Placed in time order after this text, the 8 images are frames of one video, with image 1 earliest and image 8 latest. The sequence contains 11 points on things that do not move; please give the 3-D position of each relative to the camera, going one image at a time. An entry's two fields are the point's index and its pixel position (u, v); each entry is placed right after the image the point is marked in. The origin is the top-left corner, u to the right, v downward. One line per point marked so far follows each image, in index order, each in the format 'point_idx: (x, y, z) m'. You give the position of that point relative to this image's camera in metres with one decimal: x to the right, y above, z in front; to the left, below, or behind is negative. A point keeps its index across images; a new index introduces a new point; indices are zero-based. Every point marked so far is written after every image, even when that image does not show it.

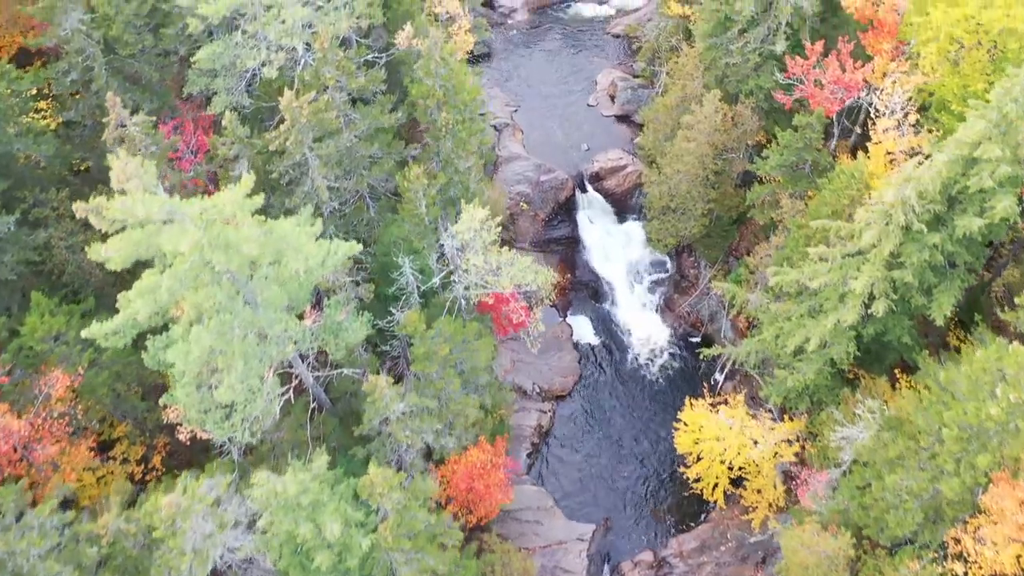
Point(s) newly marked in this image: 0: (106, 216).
0: (-7.8, +1.4, +12.4) m
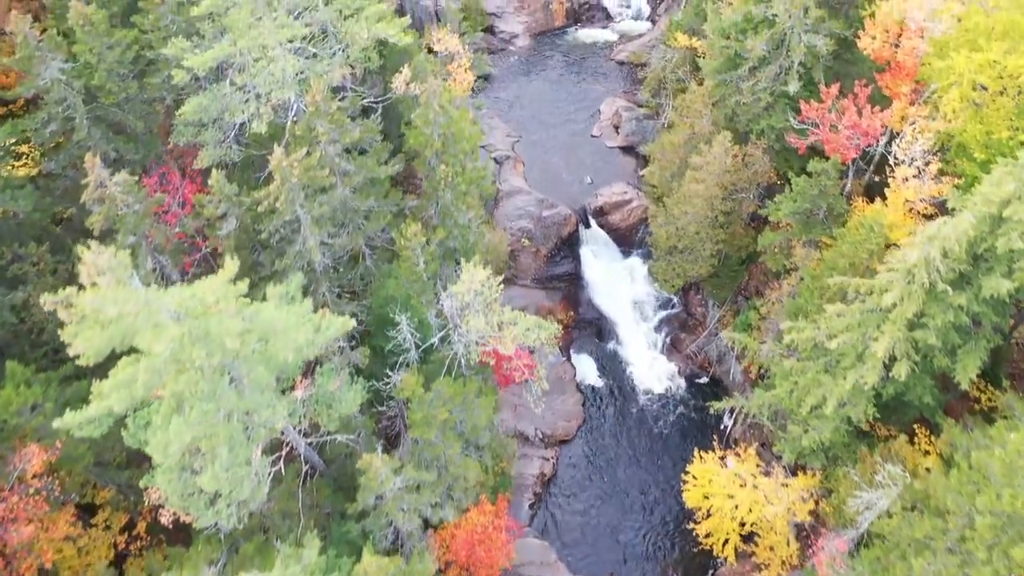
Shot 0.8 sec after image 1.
0: (-7.8, -0.4, +11.4) m
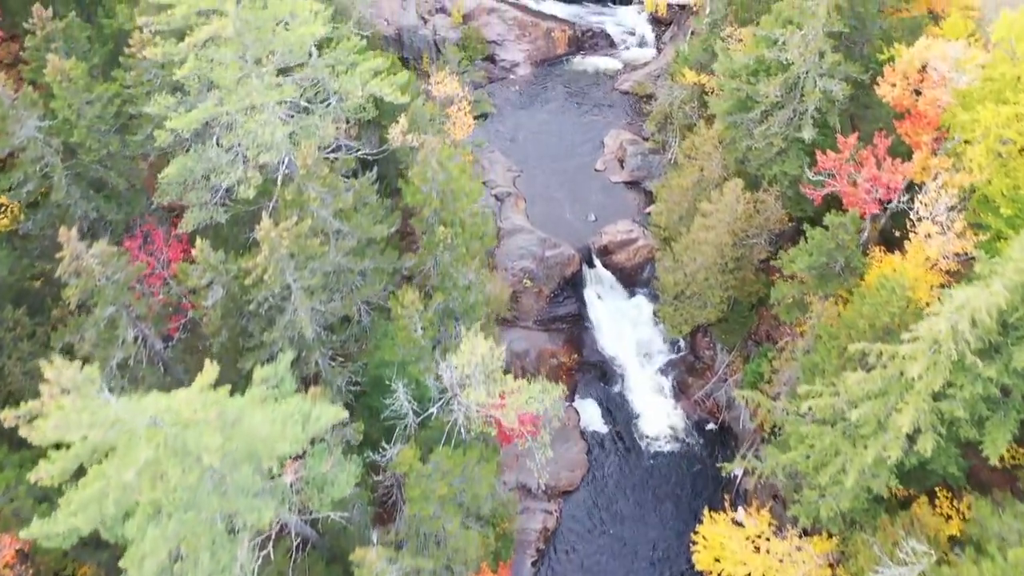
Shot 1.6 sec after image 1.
0: (-7.7, -2.3, +10.4) m
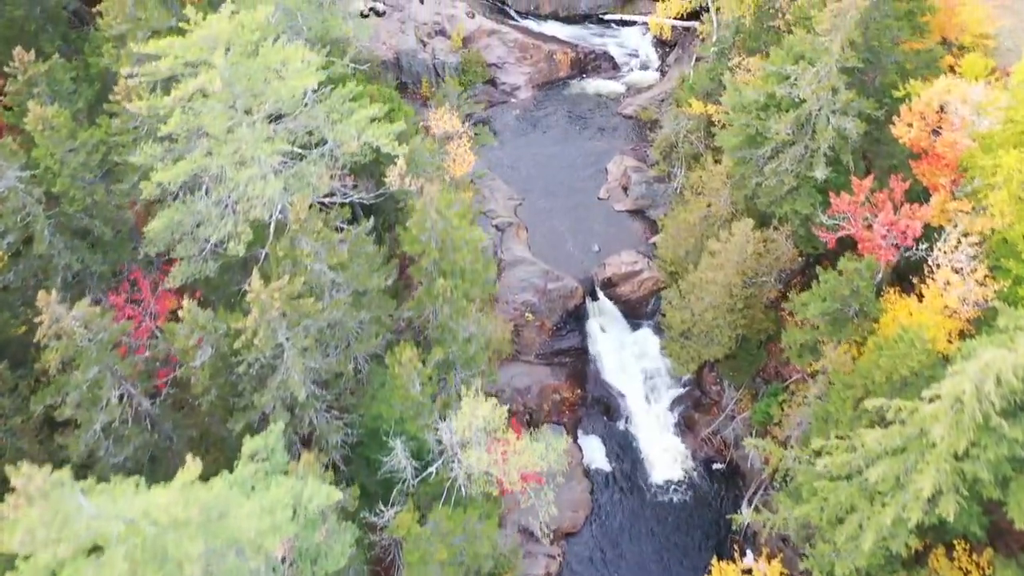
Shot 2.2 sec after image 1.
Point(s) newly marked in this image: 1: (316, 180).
0: (-7.6, -3.8, +9.6) m
1: (-5.0, +2.8, +16.3) m
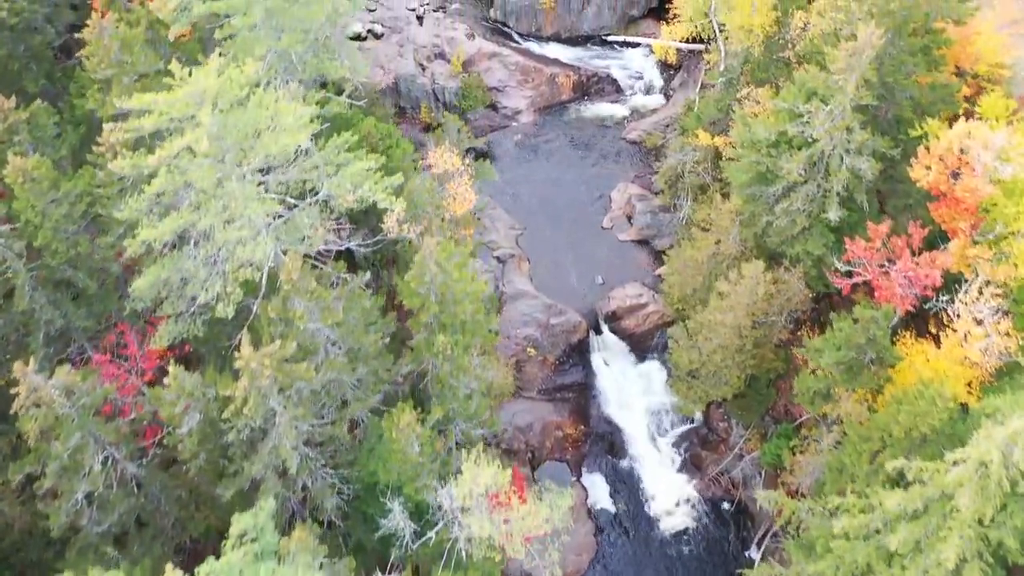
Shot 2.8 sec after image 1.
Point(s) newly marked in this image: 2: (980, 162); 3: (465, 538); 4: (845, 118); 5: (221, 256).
0: (-7.5, -5.2, +8.8) m
1: (-4.9, +1.3, +15.5) m
2: (+13.1, +3.5, +18.0) m
3: (-1.2, -6.5, +16.5) m
4: (+10.2, +5.3, +19.7) m
5: (-6.8, +0.8, +15.0) m
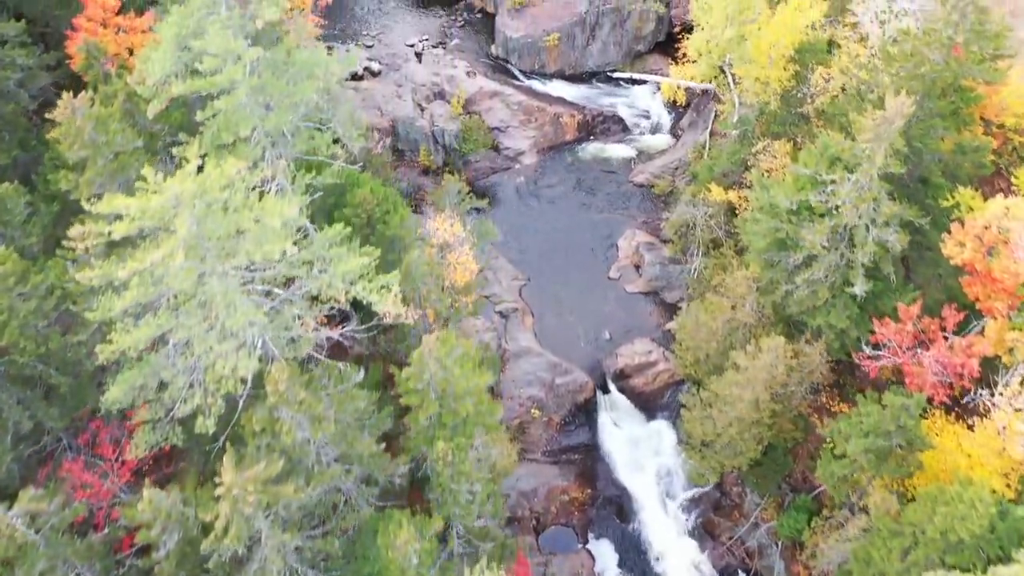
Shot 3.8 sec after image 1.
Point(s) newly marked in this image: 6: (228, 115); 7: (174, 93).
0: (-7.4, -7.6, +7.5) m
1: (-4.7, -1.0, +14.3) m
2: (+13.2, +1.2, +16.7) m
3: (-1.1, -8.9, +15.2) m
4: (+10.4, +2.9, +18.5) m
5: (-6.7, -1.6, +13.7) m
6: (-6.8, +4.2, +15.4) m
7: (-8.0, +4.6, +15.1) m
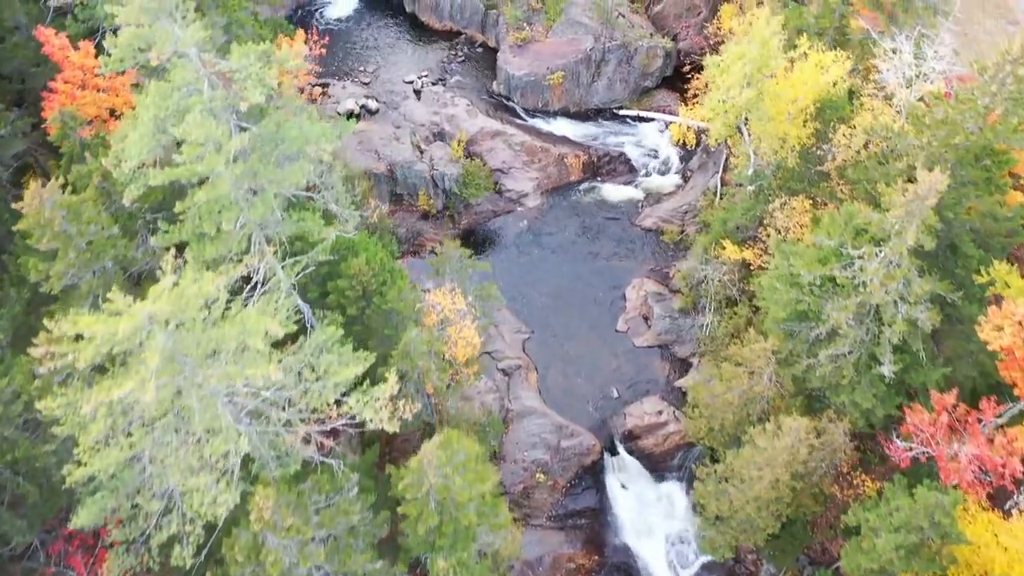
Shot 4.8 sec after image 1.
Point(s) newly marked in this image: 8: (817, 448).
0: (-7.2, -9.9, +6.3) m
1: (-4.6, -3.3, +13.1) m
2: (+13.4, -1.1, +15.5) m
3: (-0.9, -11.2, +14.0) m
4: (+10.5, +0.6, +17.3) m
5: (-6.5, -3.9, +12.5) m
6: (-6.7, +1.9, +14.2) m
7: (-7.8, +2.3, +13.9) m
8: (+9.3, -4.9, +19.5) m
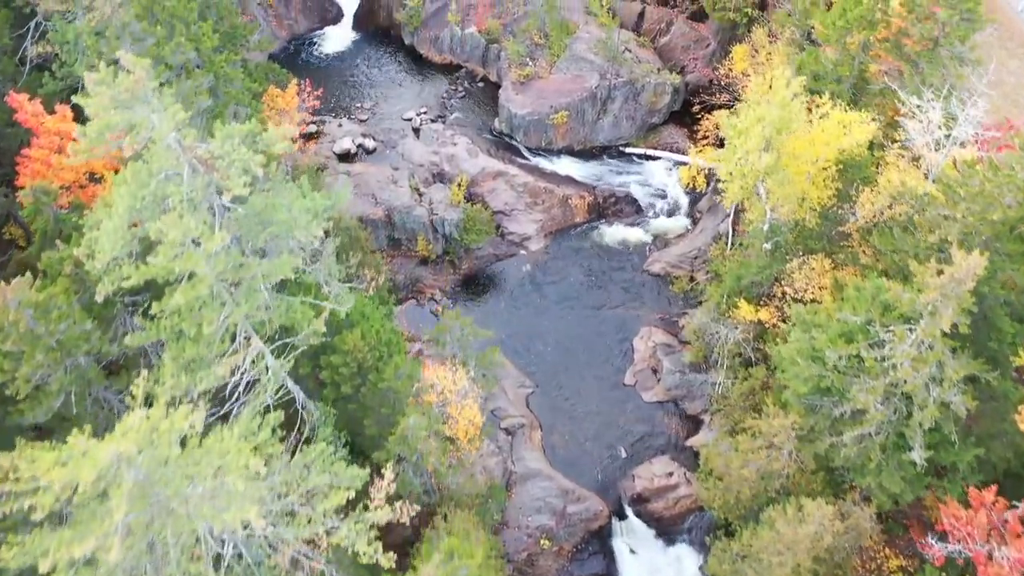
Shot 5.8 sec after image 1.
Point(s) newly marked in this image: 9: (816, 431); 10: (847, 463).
0: (-7.1, -12.0, +5.1) m
1: (-4.5, -5.5, +11.9) m
2: (+13.5, -3.2, +14.3) m
3: (-0.8, -13.3, +12.8) m
4: (+10.6, -1.5, +16.1) m
5: (-6.4, -6.0, +11.3) m
6: (-6.6, -0.3, +13.0) m
7: (-7.7, +0.2, +12.7) m
8: (+9.4, -7.1, +18.4) m
9: (+9.1, -4.2, +19.3) m
10: (+9.6, -5.0, +18.4) m
